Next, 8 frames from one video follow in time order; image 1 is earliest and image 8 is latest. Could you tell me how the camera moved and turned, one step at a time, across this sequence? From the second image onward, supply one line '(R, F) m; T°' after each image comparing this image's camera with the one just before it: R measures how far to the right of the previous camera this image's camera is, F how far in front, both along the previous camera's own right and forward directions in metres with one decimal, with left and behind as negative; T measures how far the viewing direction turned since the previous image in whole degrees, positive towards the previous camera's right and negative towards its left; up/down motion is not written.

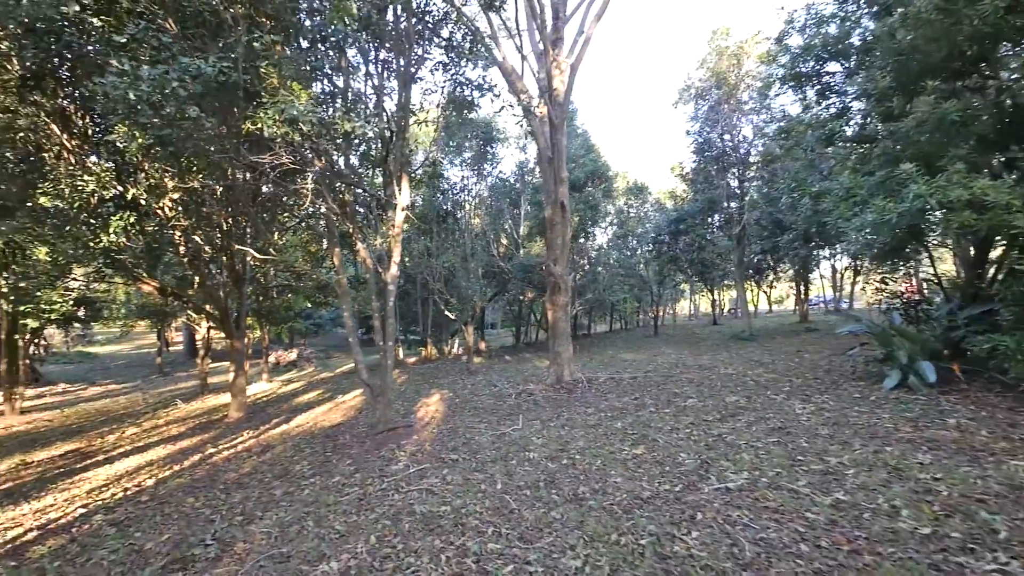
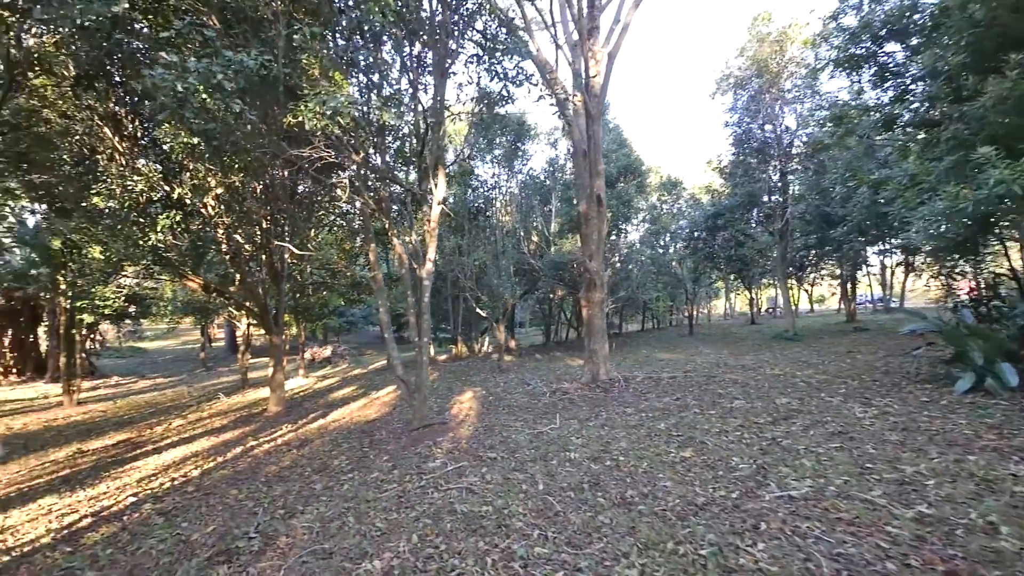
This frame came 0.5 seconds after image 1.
(-0.2, +0.2) m; -4°
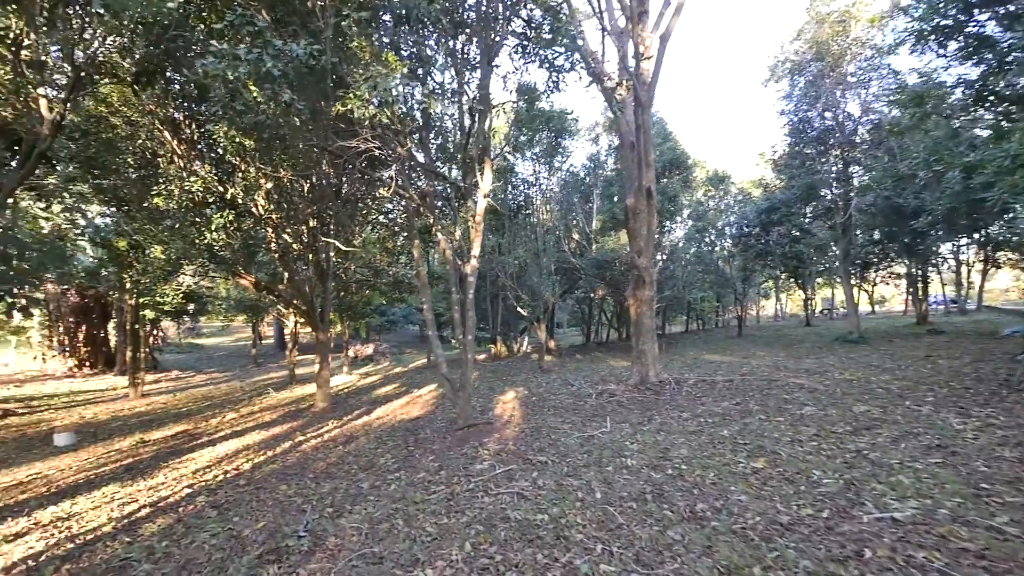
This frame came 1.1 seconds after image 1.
(-0.2, +0.3) m; -5°
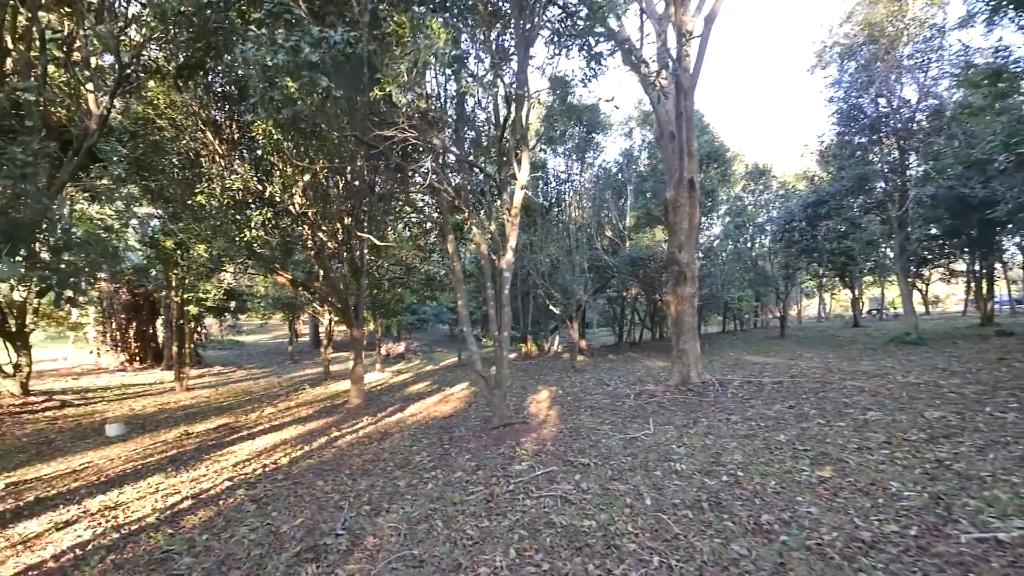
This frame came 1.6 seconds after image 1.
(-0.1, +0.2) m; -4°
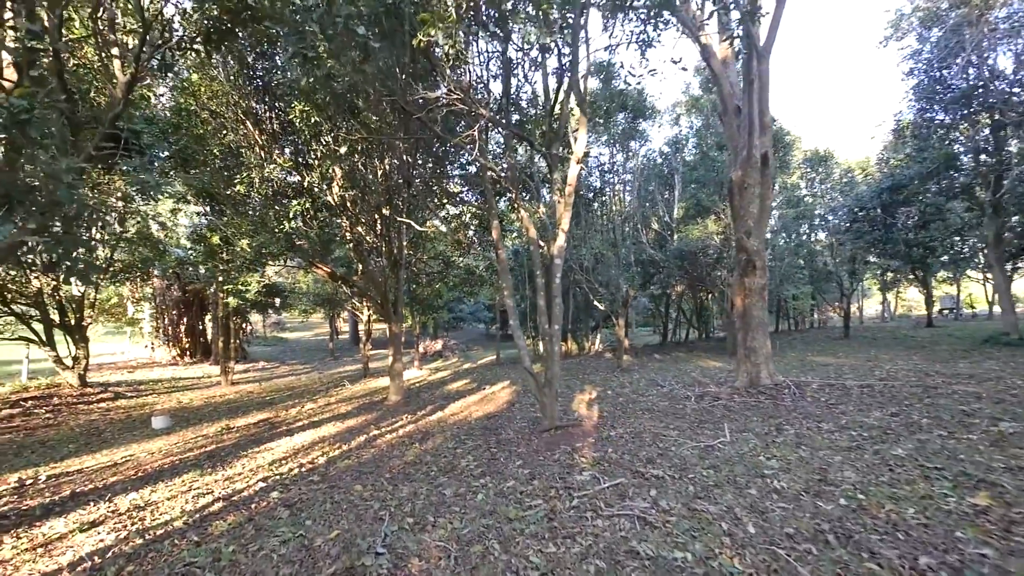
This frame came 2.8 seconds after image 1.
(-0.3, +0.7) m; -4°
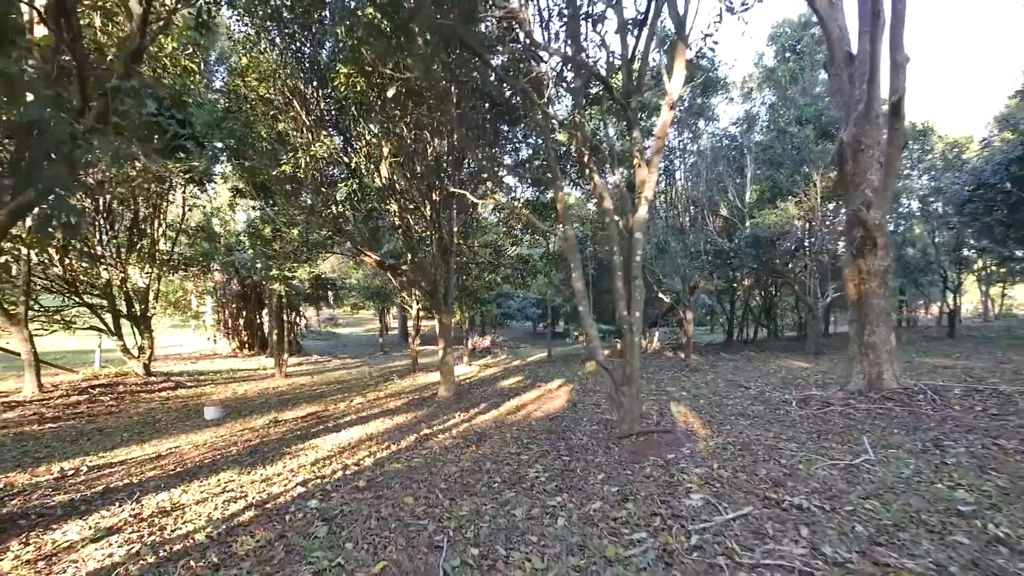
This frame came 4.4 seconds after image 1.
(-0.3, +0.9) m; -6°
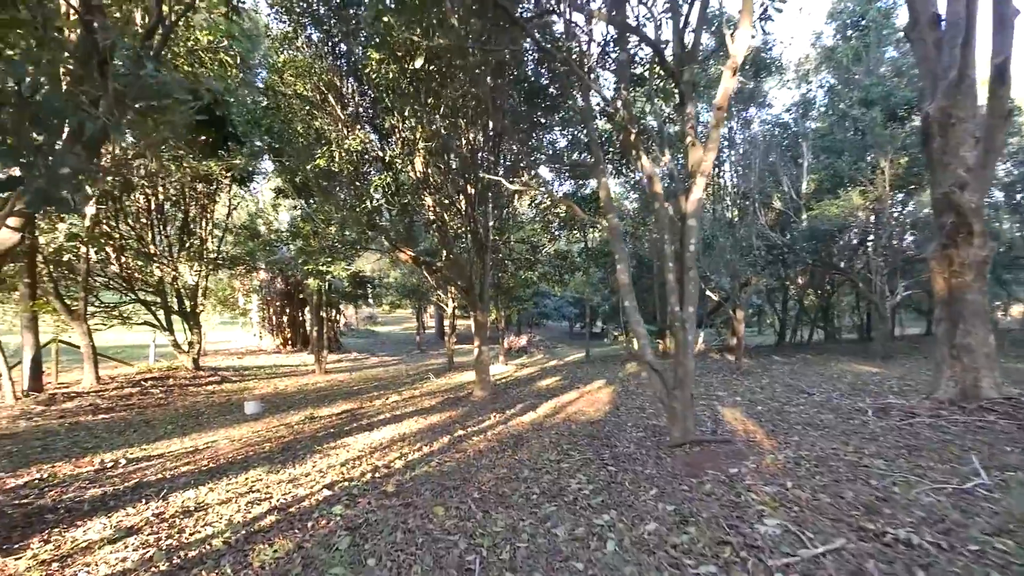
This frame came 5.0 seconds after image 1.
(0.0, +0.4) m; -5°
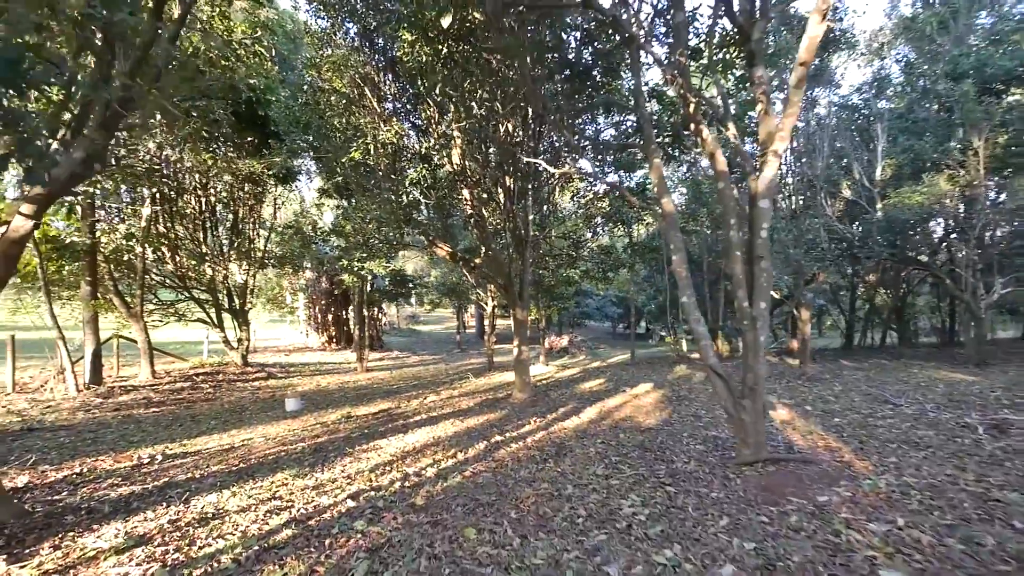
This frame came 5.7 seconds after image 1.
(0.0, +0.5) m; -5°
